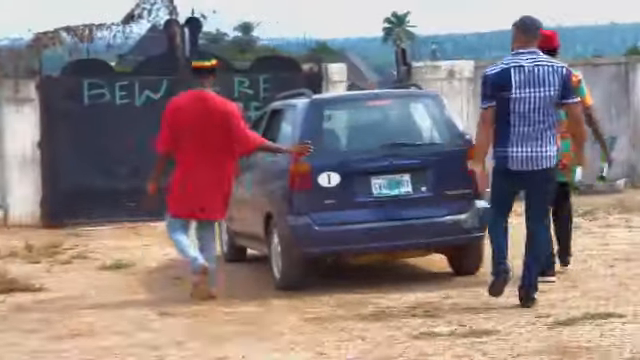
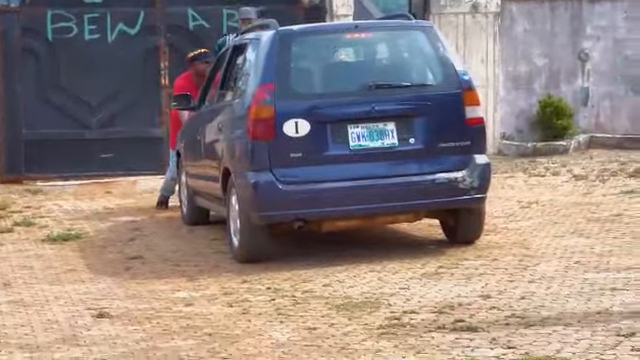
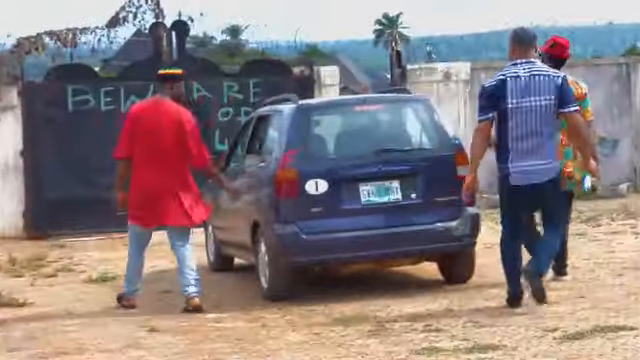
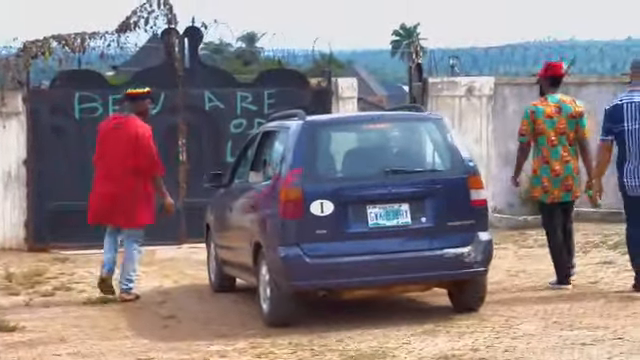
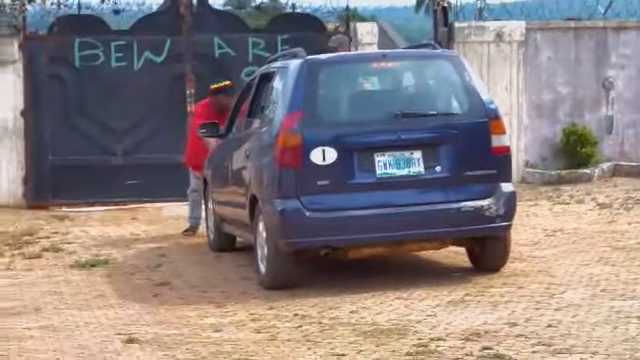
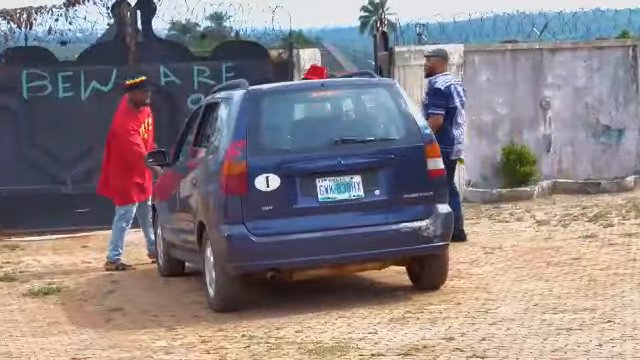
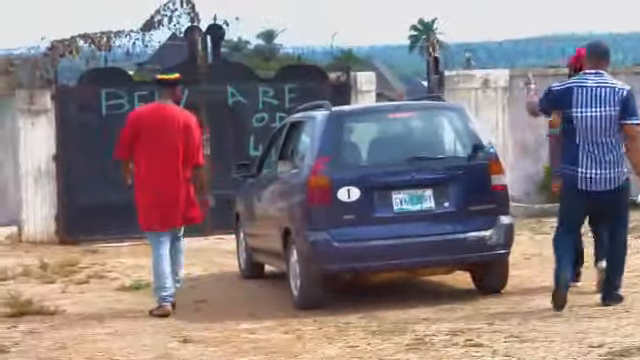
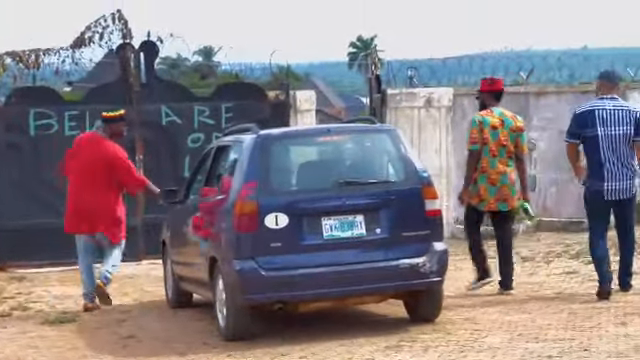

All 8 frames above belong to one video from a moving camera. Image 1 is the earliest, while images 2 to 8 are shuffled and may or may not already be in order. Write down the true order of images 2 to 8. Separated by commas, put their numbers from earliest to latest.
3, 7, 4, 8, 6, 5, 2
